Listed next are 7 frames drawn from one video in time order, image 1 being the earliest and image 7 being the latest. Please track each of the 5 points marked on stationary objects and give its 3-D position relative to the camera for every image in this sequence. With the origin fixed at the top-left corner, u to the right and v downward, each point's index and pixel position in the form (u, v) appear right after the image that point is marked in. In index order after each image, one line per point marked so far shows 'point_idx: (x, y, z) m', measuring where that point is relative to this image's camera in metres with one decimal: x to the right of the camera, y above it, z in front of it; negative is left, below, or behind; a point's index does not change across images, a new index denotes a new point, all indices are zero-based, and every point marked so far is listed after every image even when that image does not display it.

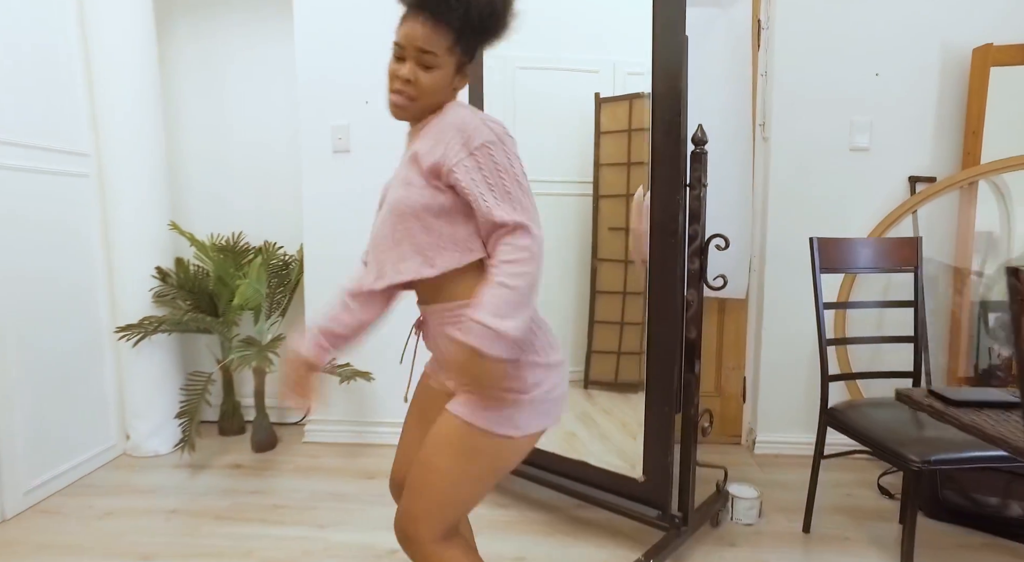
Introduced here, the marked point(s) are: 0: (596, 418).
0: (+0.3, -0.4, +1.8) m
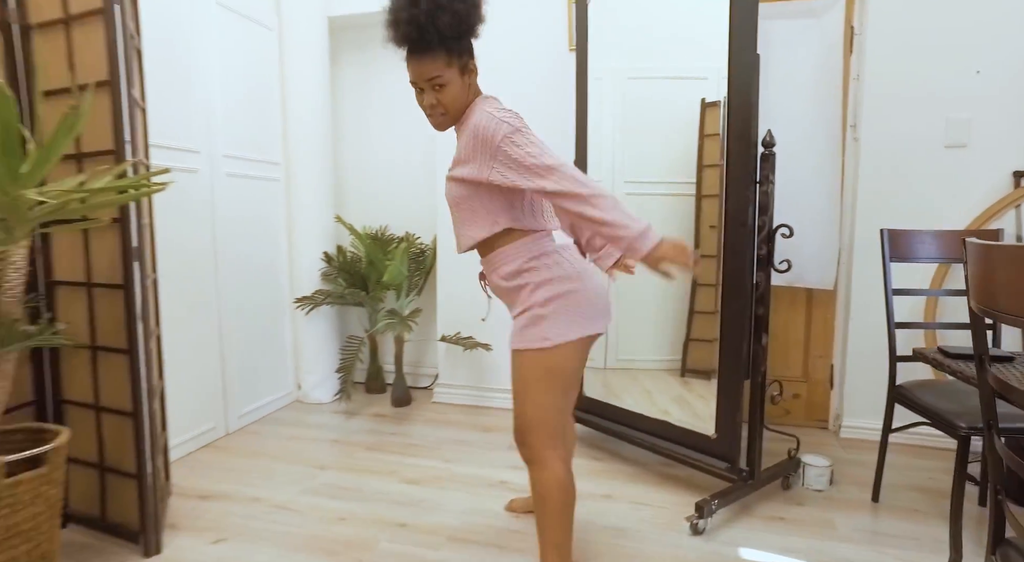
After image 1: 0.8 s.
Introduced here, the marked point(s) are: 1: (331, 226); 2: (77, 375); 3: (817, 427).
0: (+0.7, -0.3, +2.1) m
1: (-0.9, +0.3, +3.1) m
2: (-1.2, -0.3, +1.7) m
3: (+1.3, -0.6, +2.7) m
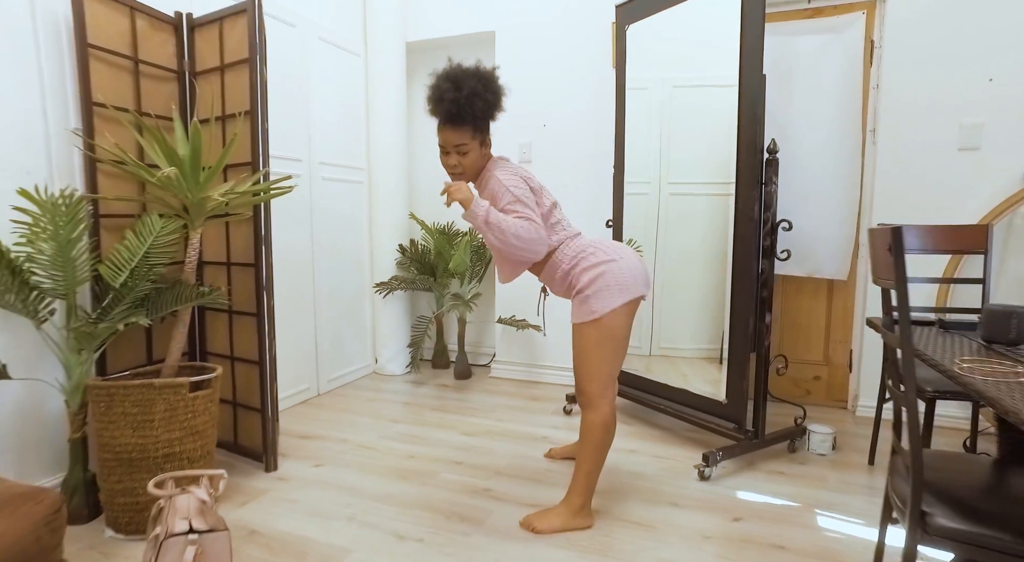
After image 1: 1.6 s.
0: (+0.8, -0.3, +2.4) m
1: (-0.6, +0.3, +3.6) m
2: (-1.1, -0.2, +2.3) m
3: (+1.6, -0.6, +2.9) m
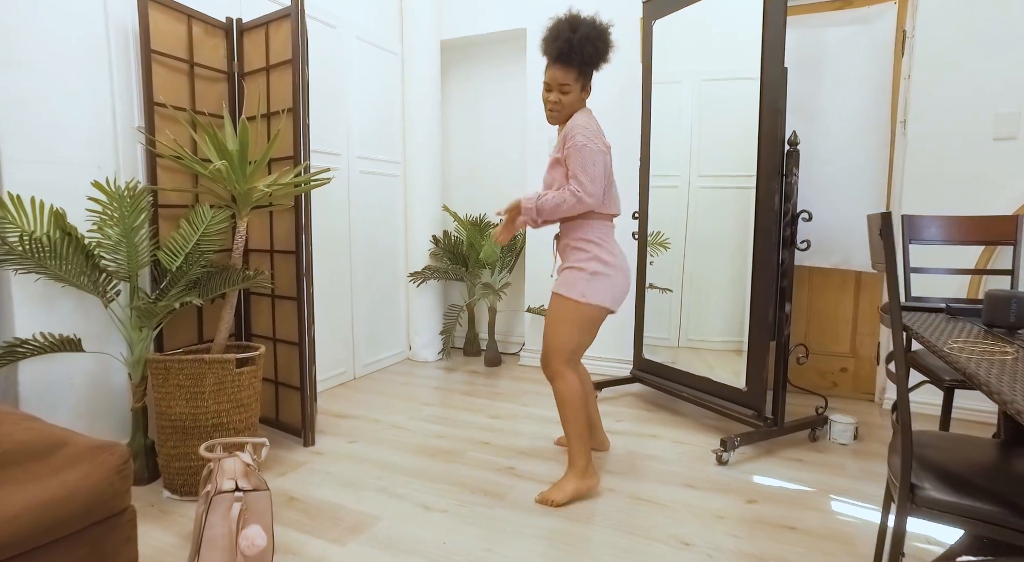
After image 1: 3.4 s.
0: (+0.9, -0.3, +2.5) m
1: (-0.4, +0.4, +3.7) m
2: (-1.0, -0.1, +2.4) m
3: (+1.7, -0.6, +2.9) m
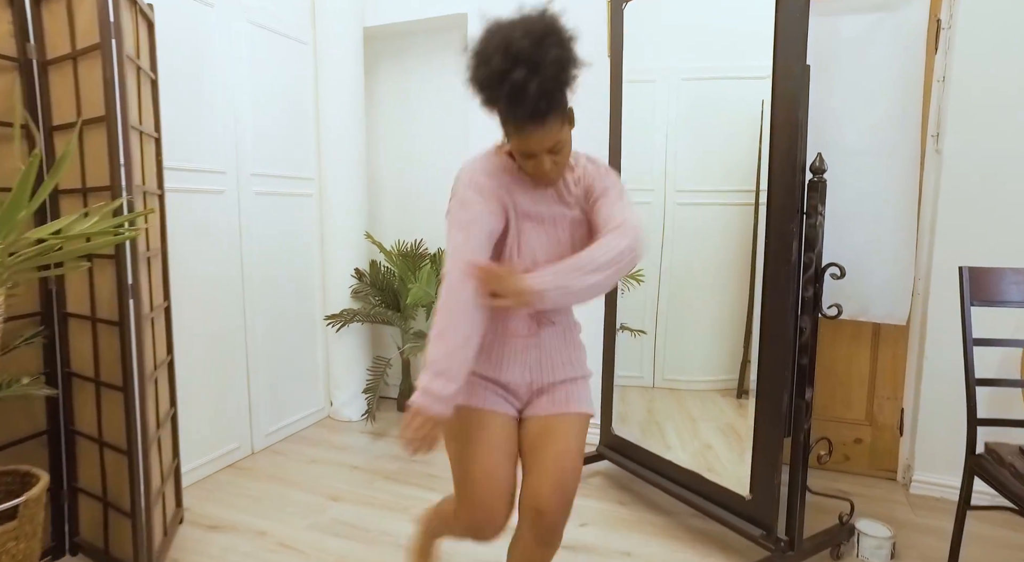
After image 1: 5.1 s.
0: (+0.7, -0.5, +1.9) m
1: (-0.7, +0.2, +3.0) m
2: (-1.2, -0.4, +1.7) m
3: (+1.4, -0.8, +2.3) m
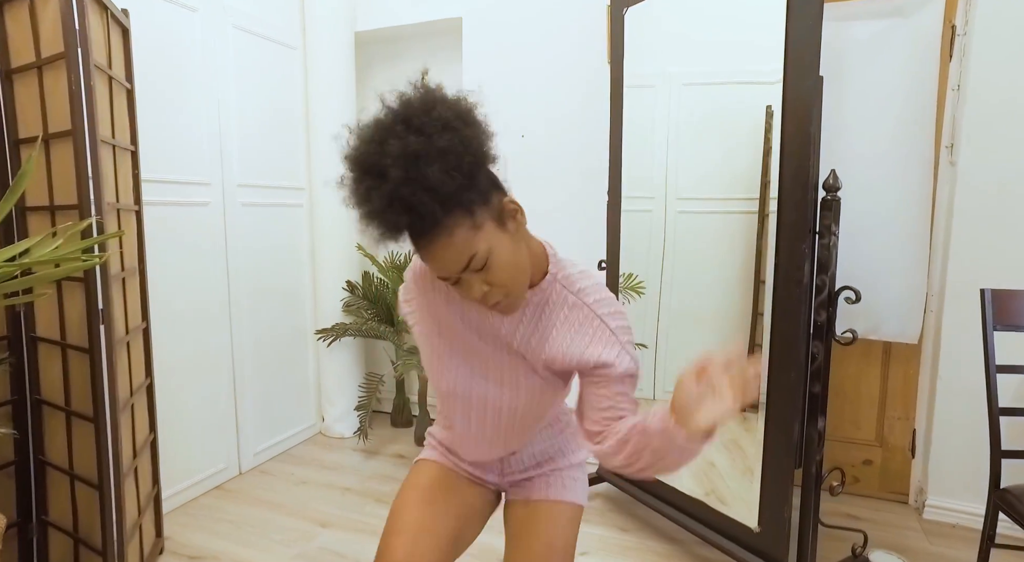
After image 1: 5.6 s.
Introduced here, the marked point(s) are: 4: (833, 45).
0: (+0.7, -0.5, +1.8) m
1: (-0.8, +0.1, +2.9) m
2: (-1.2, -0.4, +1.6) m
3: (+1.4, -0.8, +2.3) m
4: (+1.1, +0.8, +2.1) m
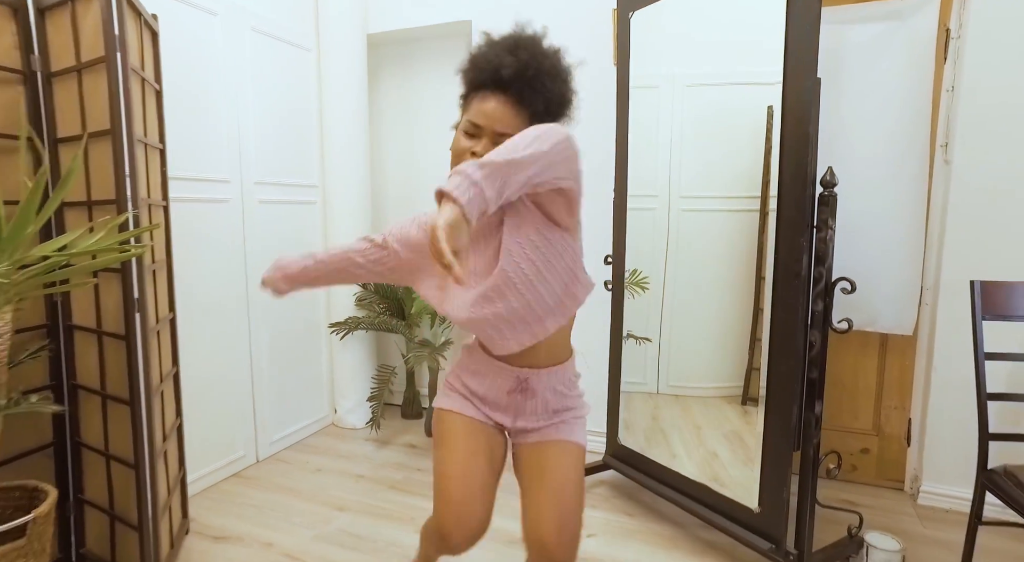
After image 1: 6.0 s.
0: (+0.7, -0.5, +1.9) m
1: (-0.7, +0.2, +3.0) m
2: (-1.2, -0.4, +1.7) m
3: (+1.5, -0.8, +2.3) m
4: (+1.2, +0.8, +2.2) m
